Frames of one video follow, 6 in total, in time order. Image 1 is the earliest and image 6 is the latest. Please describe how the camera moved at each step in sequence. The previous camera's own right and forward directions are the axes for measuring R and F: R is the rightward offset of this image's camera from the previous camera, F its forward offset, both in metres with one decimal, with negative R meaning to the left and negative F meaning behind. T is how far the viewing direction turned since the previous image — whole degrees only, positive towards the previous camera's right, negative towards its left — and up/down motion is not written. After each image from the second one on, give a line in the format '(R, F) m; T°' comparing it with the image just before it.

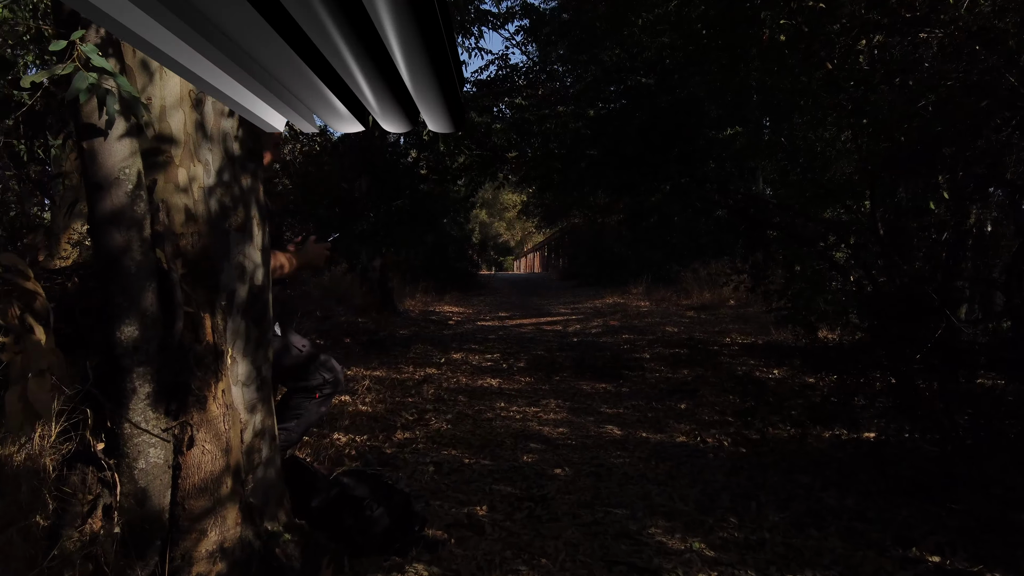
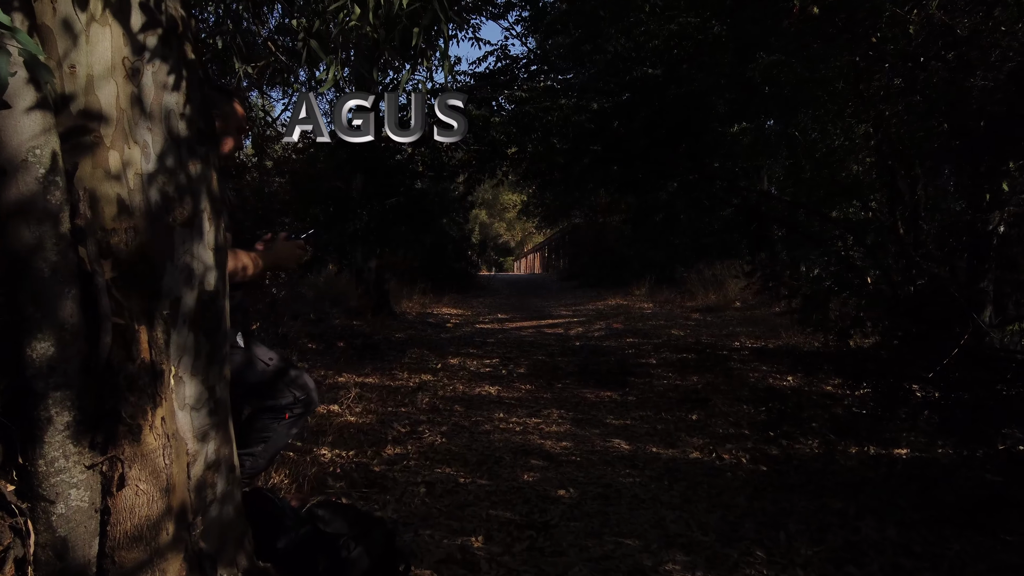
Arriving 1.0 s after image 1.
(0.0, +0.4) m; 0°
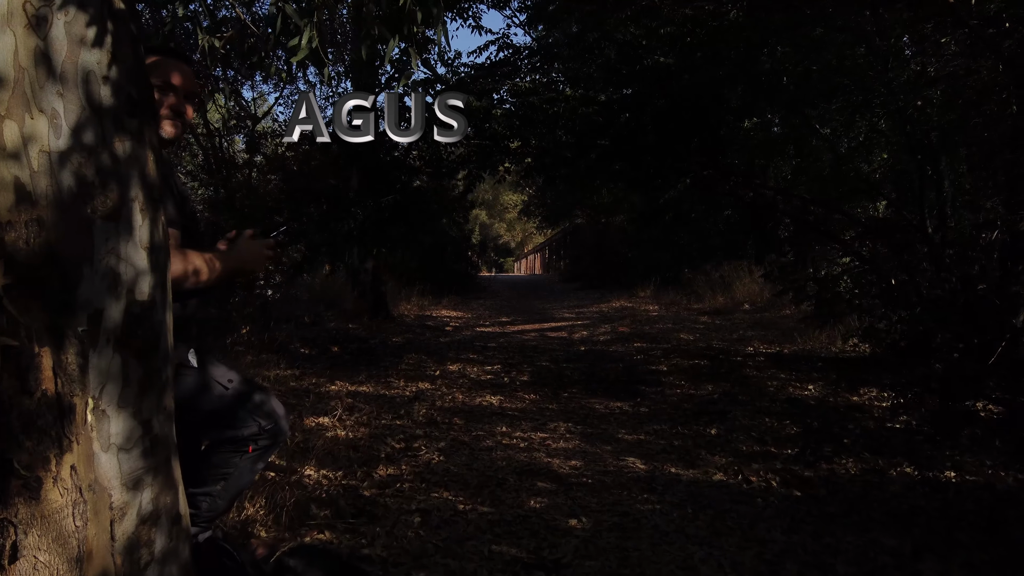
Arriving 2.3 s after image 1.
(0.0, +0.5) m; 0°
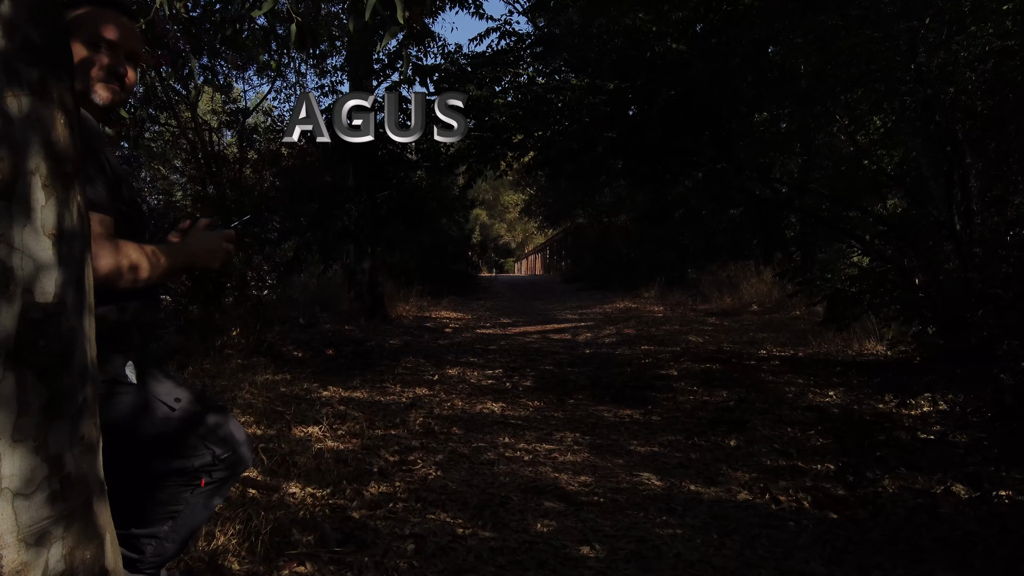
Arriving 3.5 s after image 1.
(0.0, +0.4) m; 0°
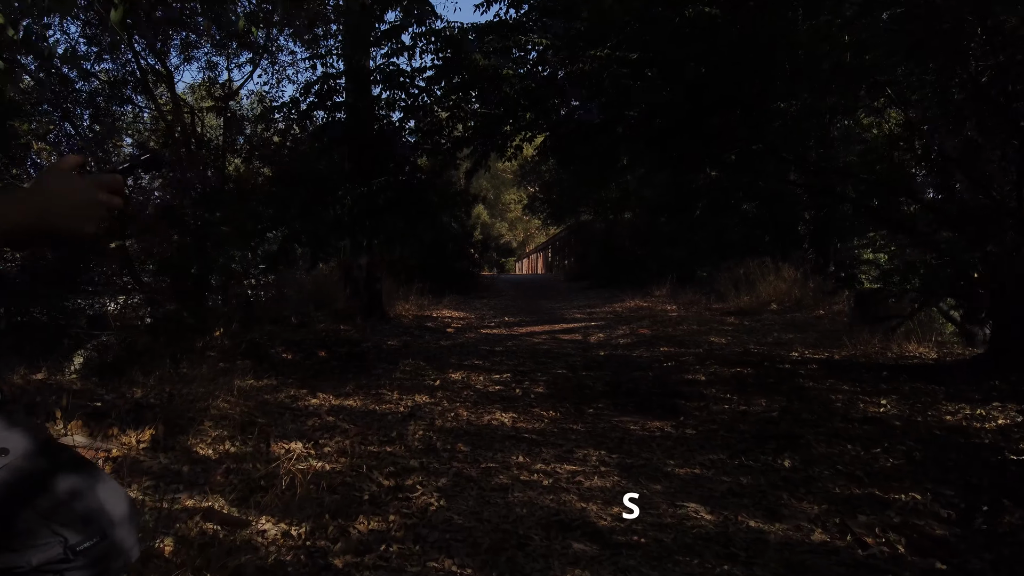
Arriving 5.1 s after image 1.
(-0.1, +0.8) m; 0°
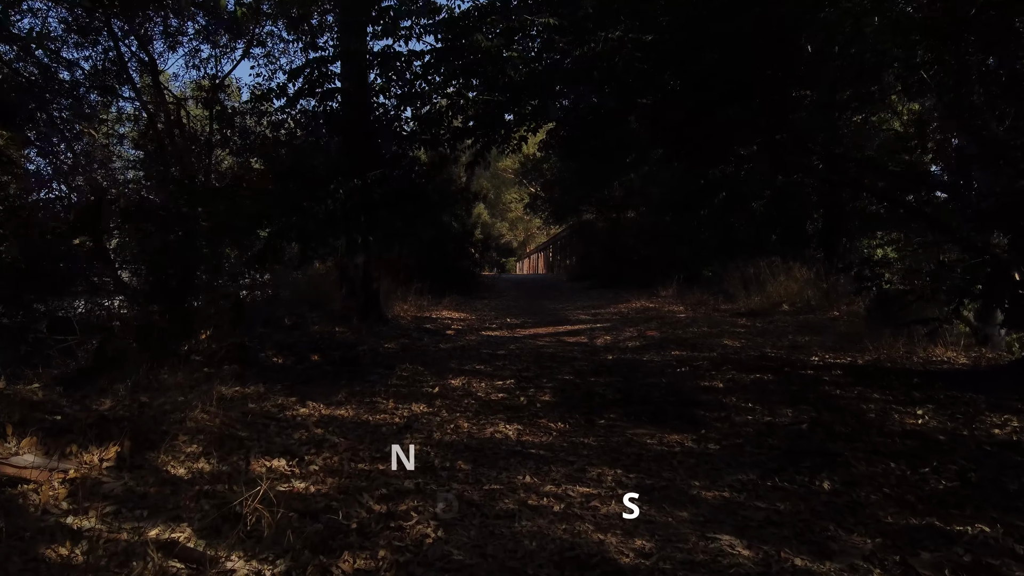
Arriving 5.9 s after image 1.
(0.0, +0.5) m; 0°
